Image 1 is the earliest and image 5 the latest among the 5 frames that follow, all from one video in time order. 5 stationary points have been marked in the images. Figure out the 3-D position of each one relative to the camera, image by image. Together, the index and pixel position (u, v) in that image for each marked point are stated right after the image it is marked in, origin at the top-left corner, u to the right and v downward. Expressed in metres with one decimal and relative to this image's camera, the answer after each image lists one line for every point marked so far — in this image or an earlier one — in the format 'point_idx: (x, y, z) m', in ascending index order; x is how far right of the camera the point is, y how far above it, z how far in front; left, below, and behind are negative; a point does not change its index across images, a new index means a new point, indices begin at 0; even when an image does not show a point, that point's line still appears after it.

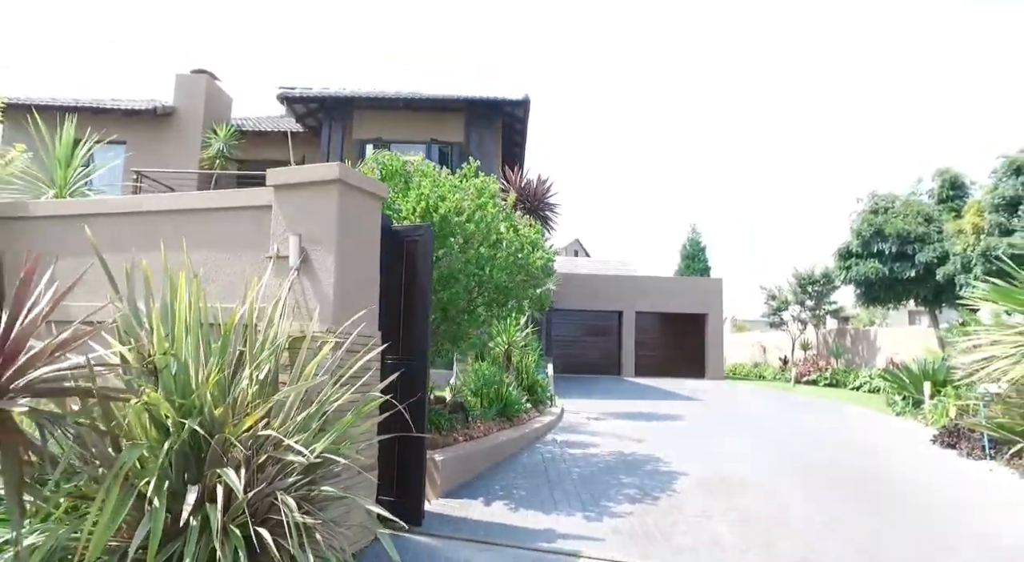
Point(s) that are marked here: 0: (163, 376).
0: (-2.1, -0.6, +3.5) m
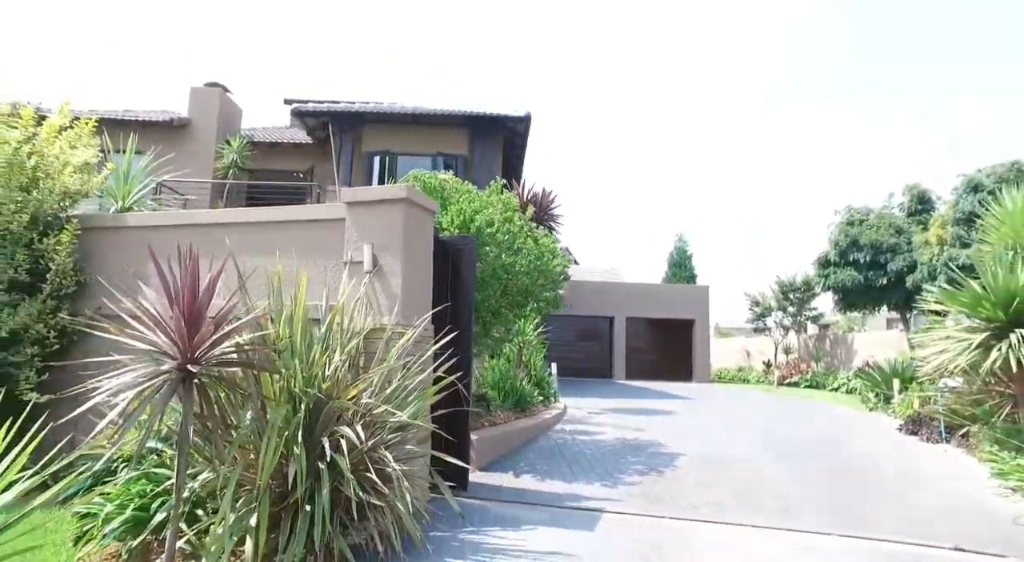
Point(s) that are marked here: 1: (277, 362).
0: (-1.7, -0.6, +4.6) m
1: (-1.8, -0.6, +4.4) m
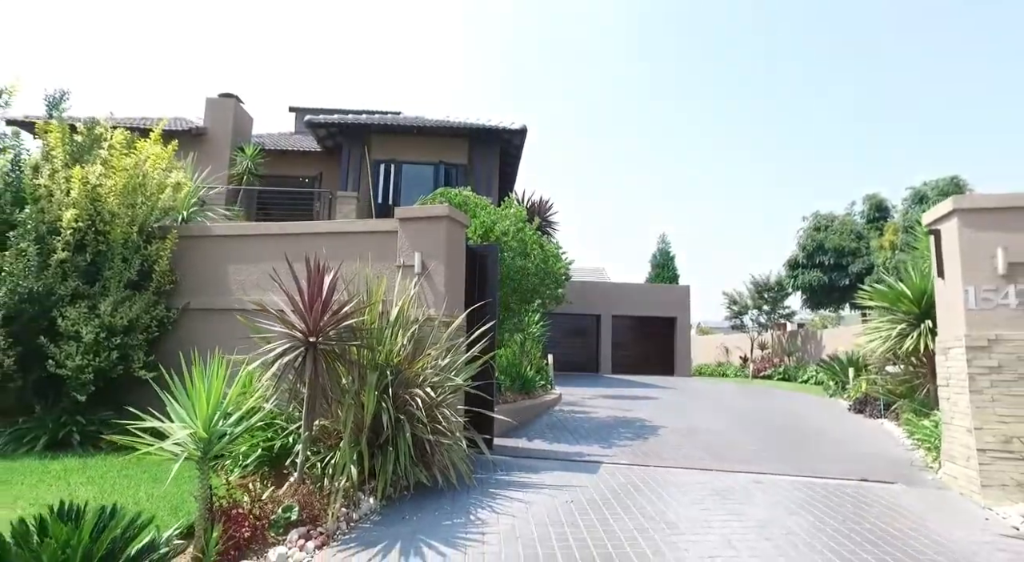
0: (-1.4, -0.6, +6.1) m
1: (-1.5, -0.6, +6.0) m
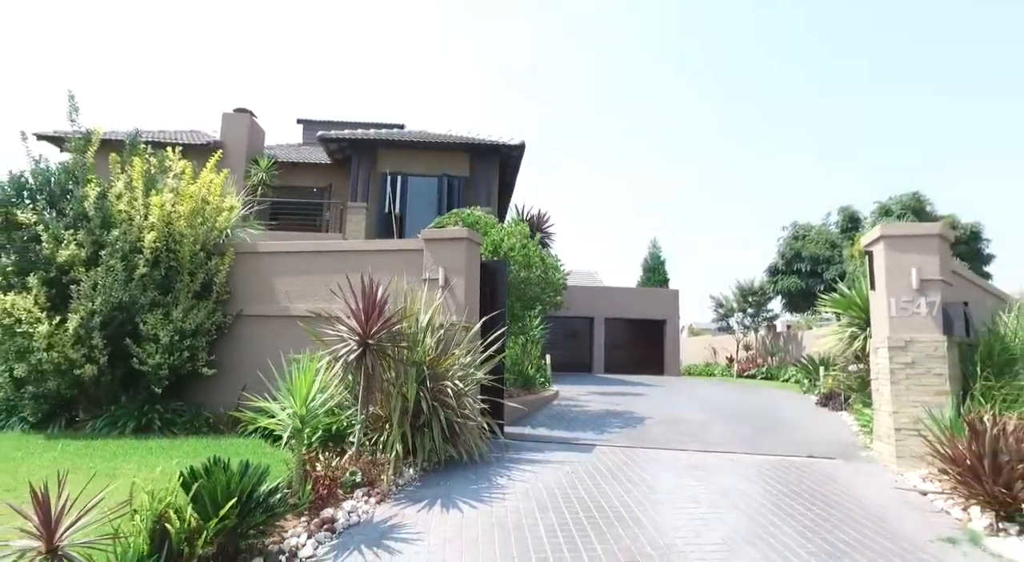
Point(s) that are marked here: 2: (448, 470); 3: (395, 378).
0: (-1.2, -0.8, +7.5) m
1: (-1.3, -0.8, +7.4) m
2: (-0.8, -2.3, +7.2) m
3: (-1.4, -1.2, +7.2) m
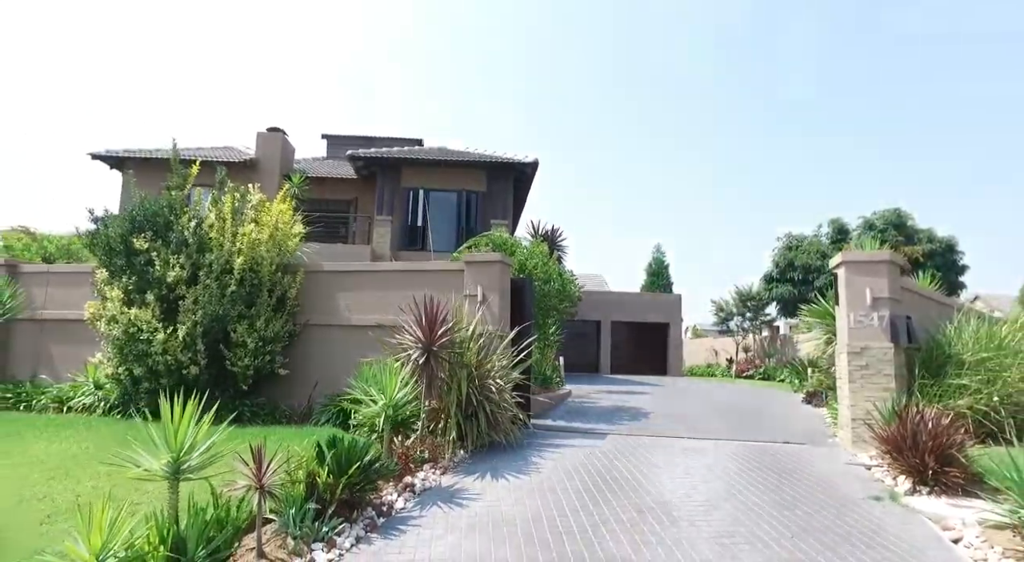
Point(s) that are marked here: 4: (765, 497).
0: (-0.8, -1.0, +9.3) m
1: (-0.8, -1.1, +9.1) m
2: (-0.3, -2.6, +9.0) m
3: (-1.0, -1.5, +9.0) m
4: (+3.0, -2.6, +6.9) m
